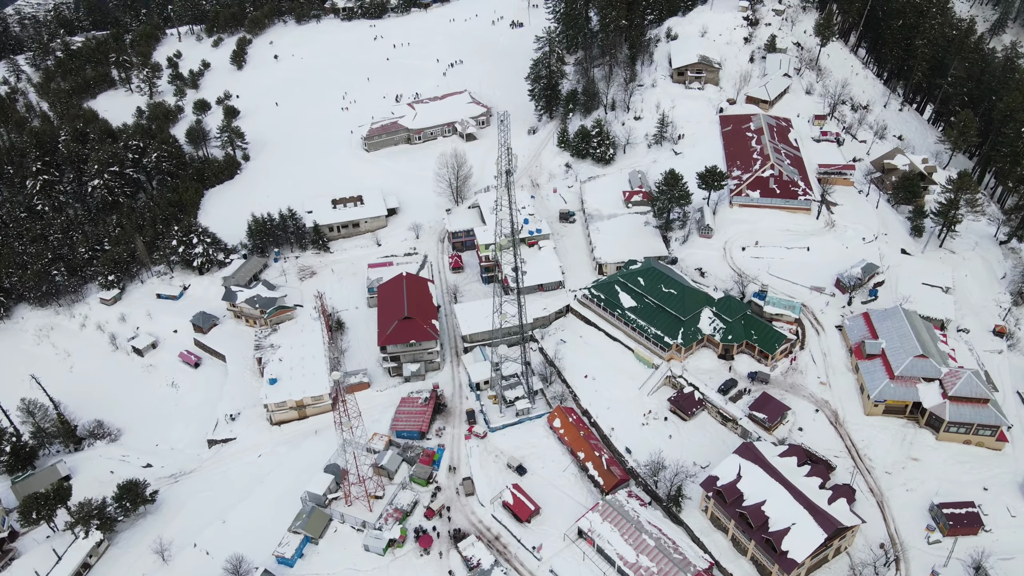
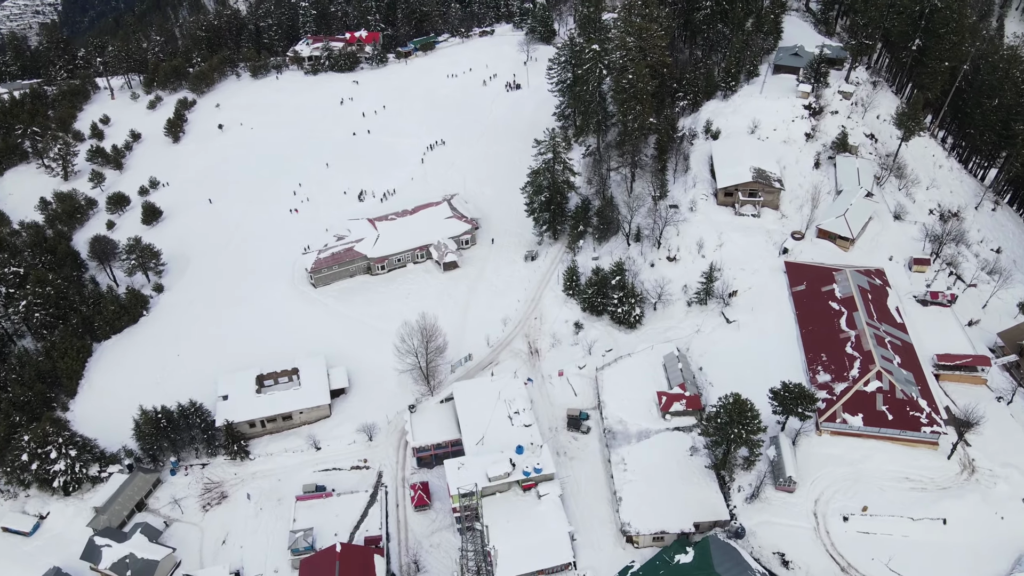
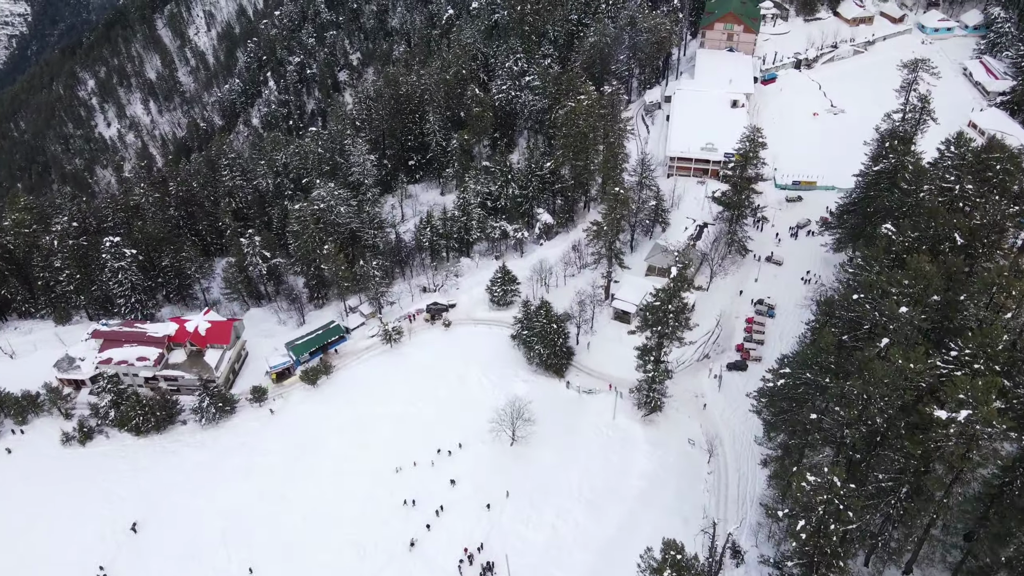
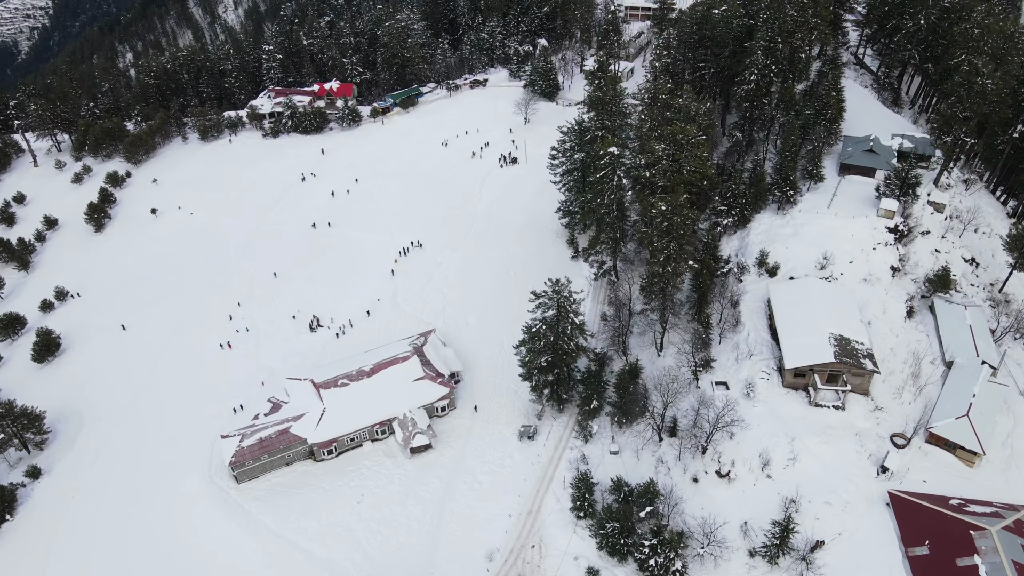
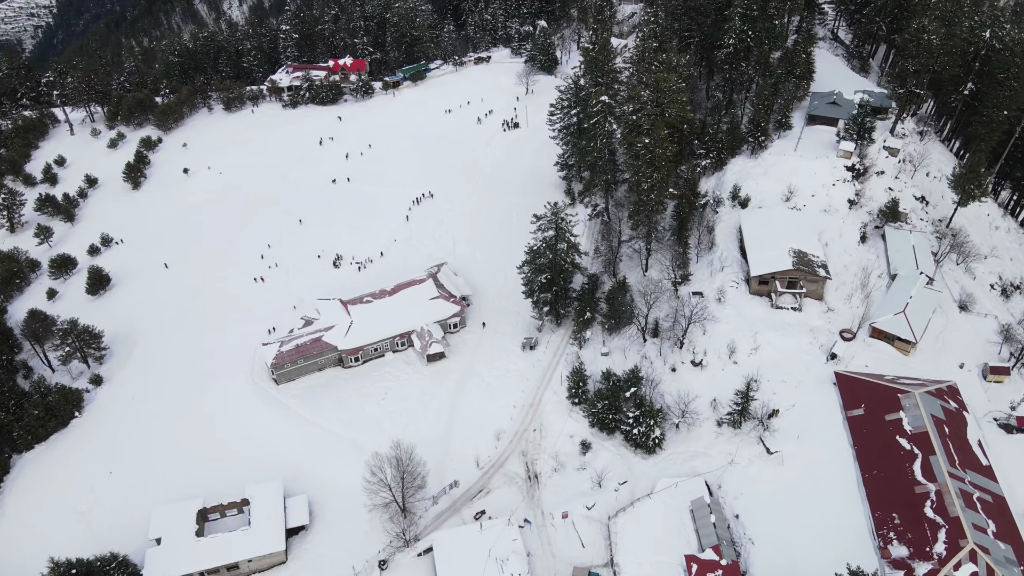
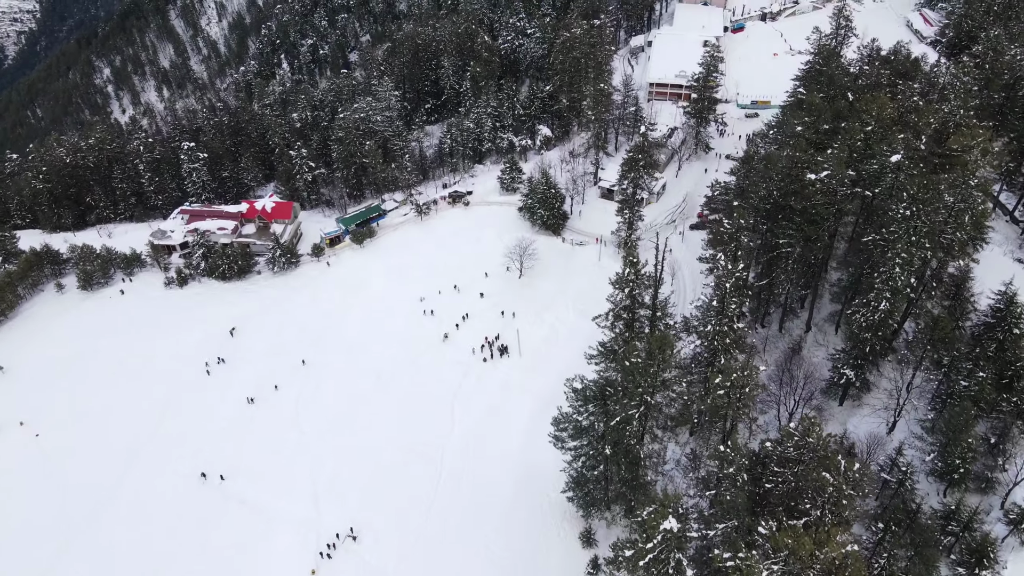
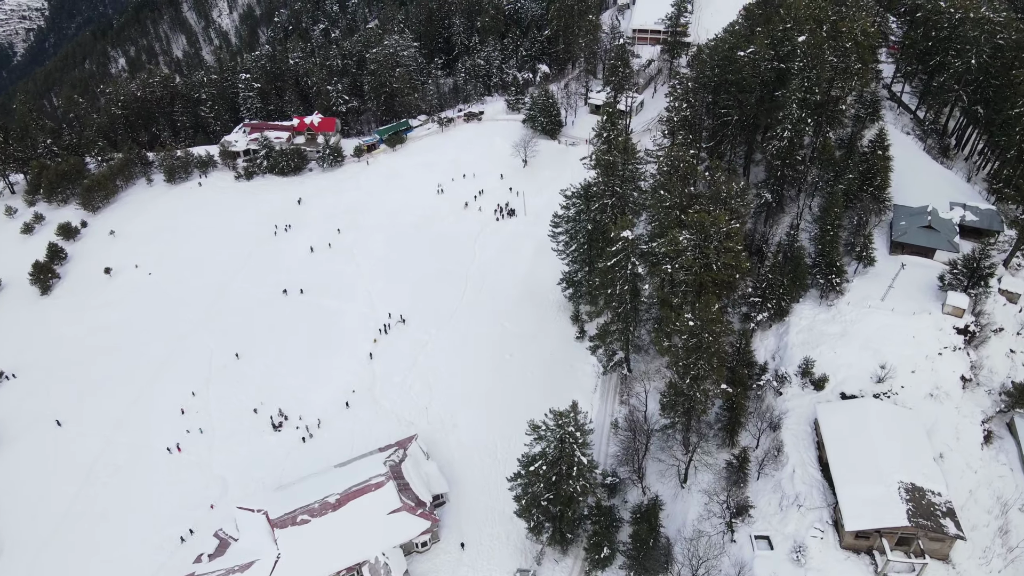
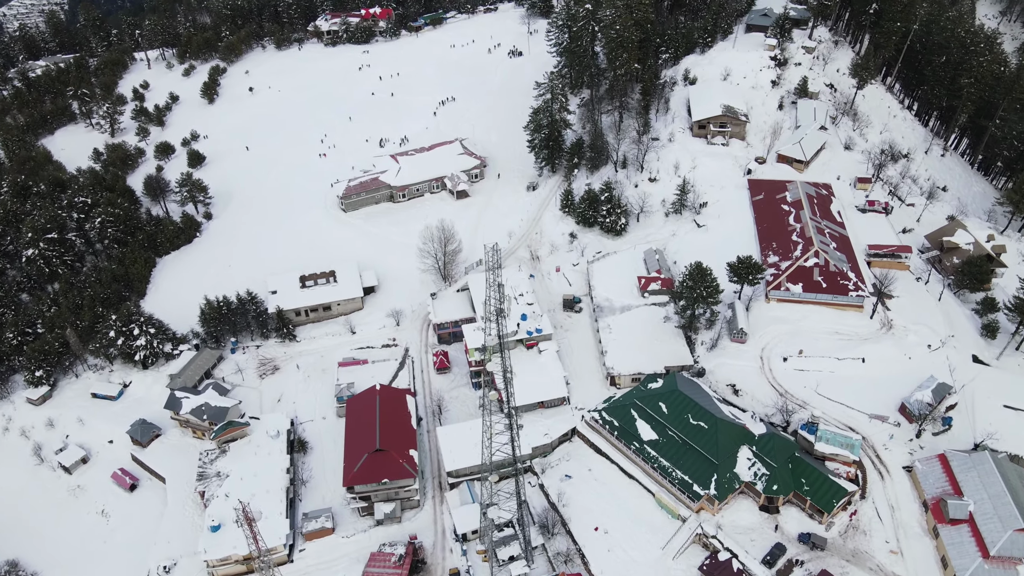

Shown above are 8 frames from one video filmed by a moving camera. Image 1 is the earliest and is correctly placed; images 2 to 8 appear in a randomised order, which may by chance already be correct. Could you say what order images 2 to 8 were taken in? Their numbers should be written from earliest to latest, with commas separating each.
8, 2, 5, 4, 7, 6, 3
